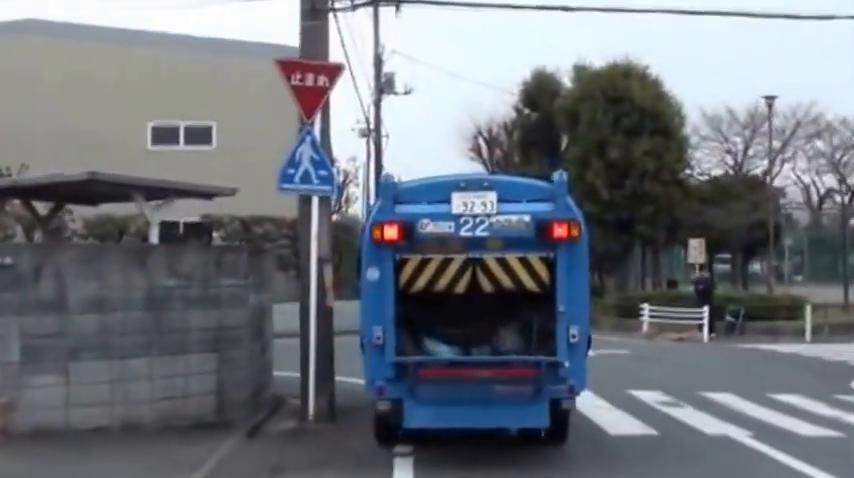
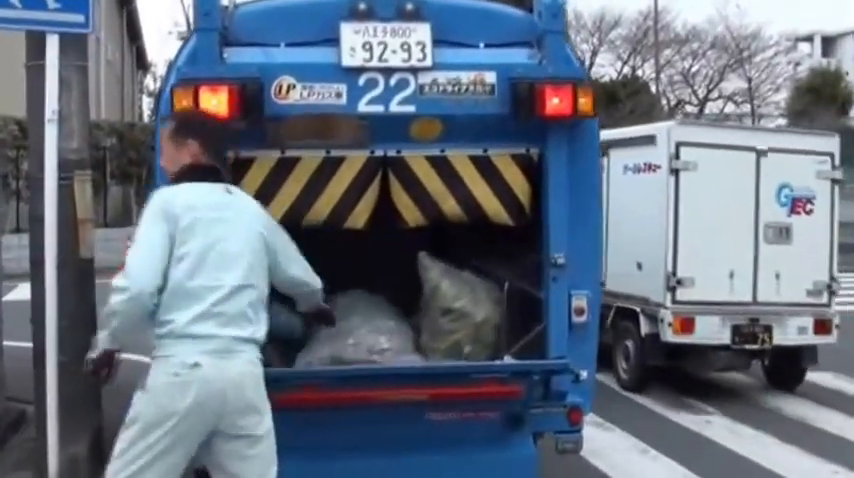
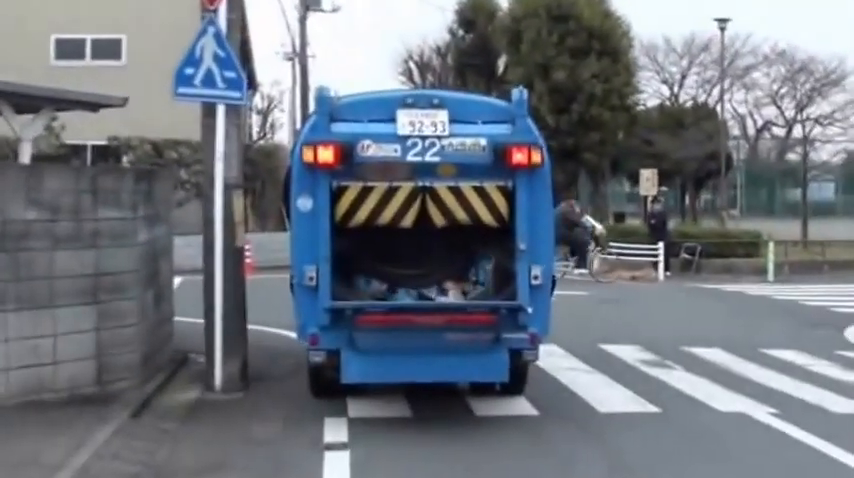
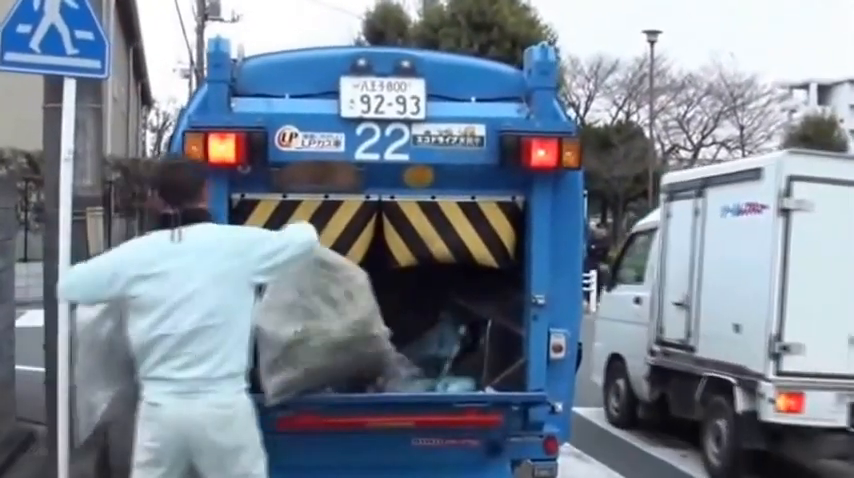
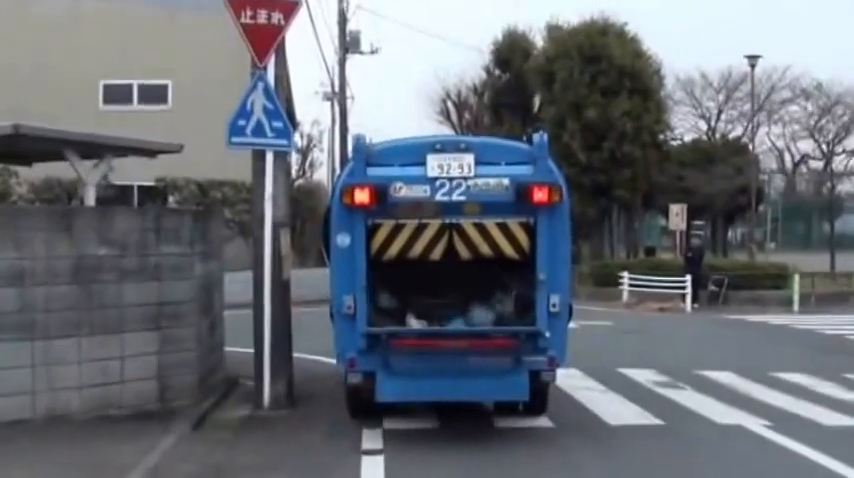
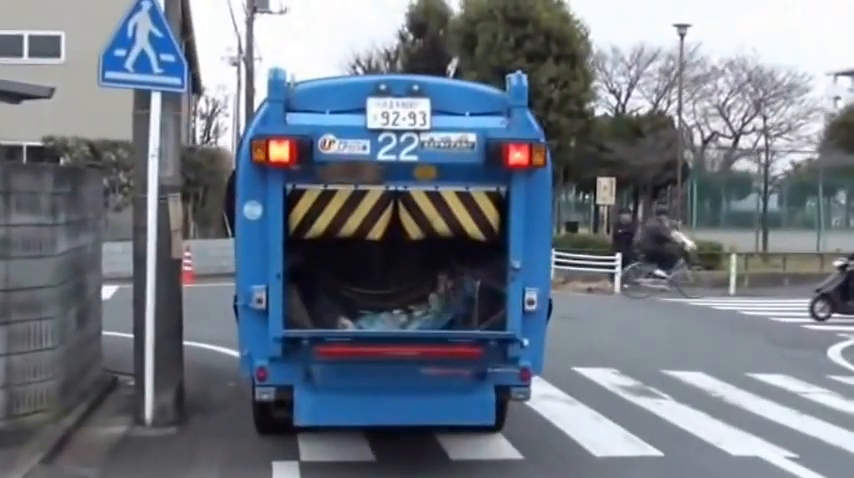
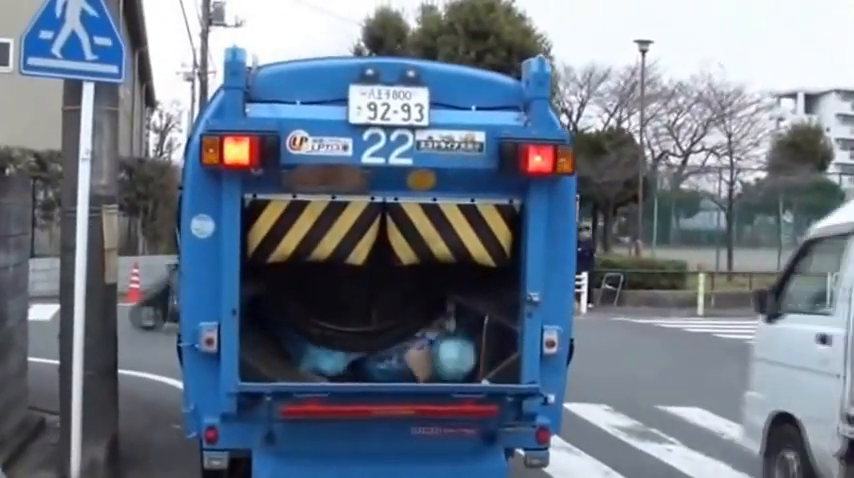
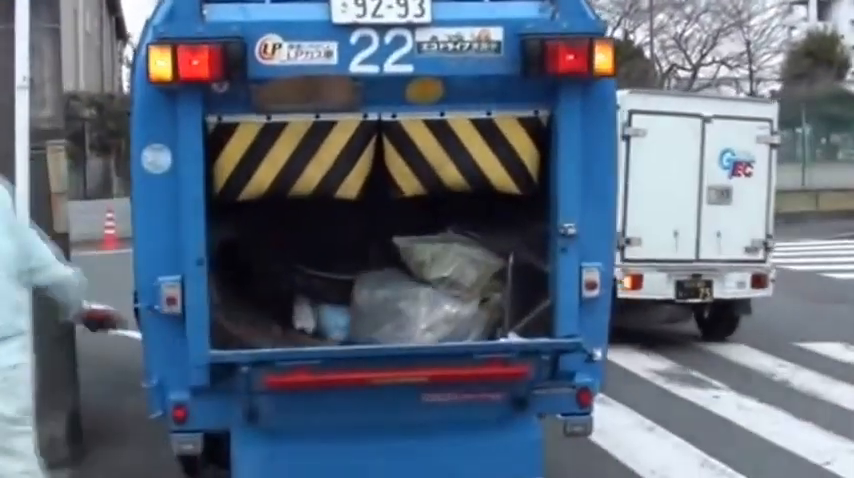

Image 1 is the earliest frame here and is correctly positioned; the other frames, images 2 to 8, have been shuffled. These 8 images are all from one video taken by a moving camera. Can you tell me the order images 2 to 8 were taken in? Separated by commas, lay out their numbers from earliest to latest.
5, 3, 6, 7, 4, 2, 8
